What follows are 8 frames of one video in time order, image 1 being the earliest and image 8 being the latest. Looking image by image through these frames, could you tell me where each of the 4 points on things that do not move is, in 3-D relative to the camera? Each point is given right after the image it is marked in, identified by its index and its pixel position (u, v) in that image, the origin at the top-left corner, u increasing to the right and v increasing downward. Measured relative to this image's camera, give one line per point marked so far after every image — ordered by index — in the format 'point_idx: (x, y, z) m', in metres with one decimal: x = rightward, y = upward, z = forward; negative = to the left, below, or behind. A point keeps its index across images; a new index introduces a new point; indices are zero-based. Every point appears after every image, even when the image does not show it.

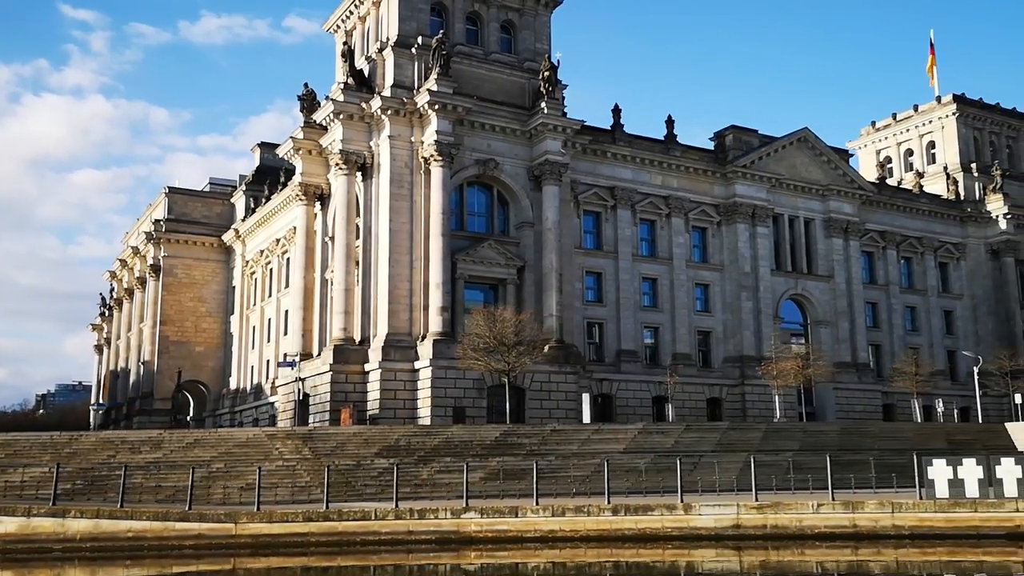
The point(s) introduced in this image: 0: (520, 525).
0: (-0.2, -4.6, +18.7) m
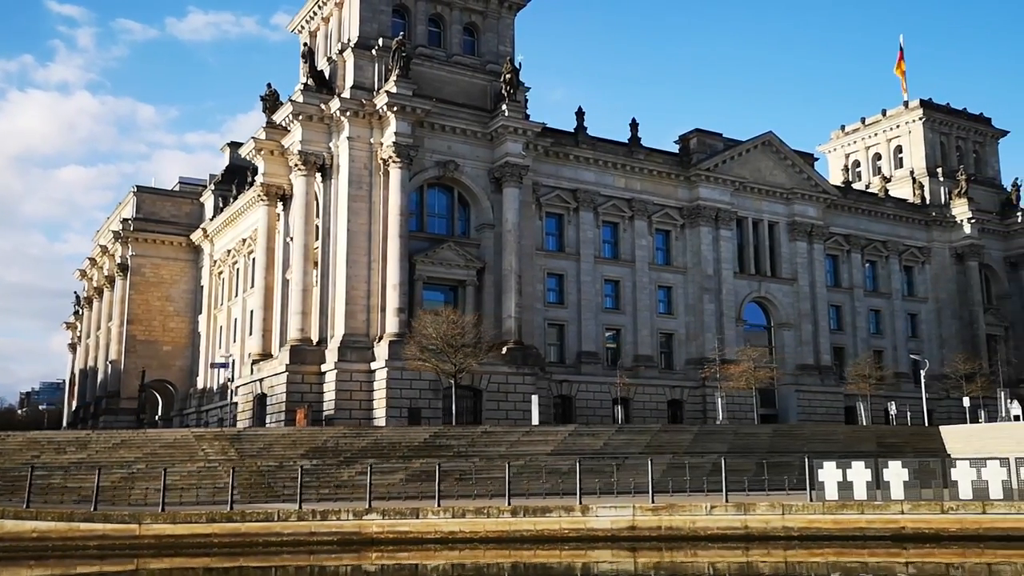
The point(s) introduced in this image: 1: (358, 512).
0: (-2.0, -4.6, +19.0) m
1: (-3.2, -4.4, +19.0) m
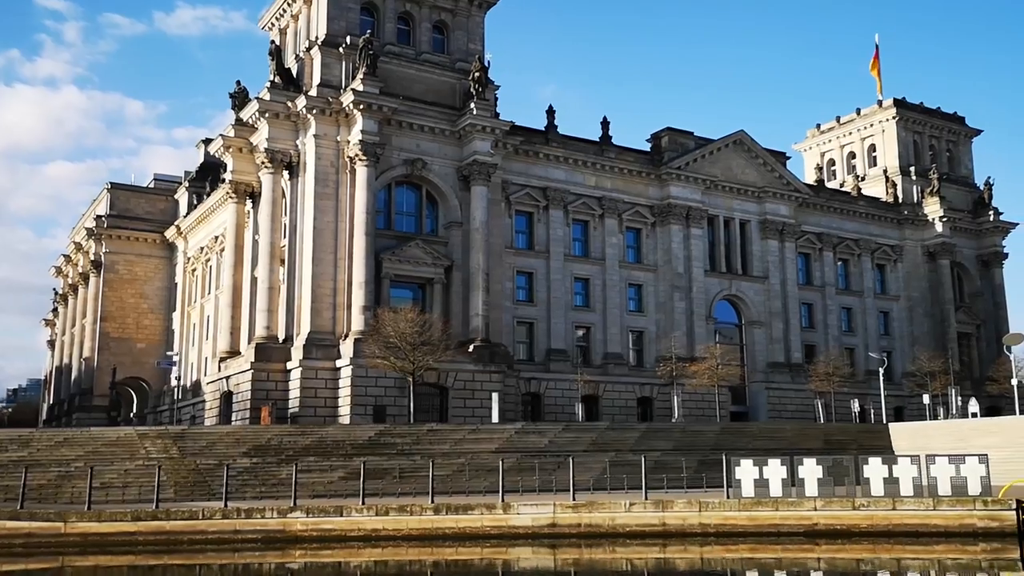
0: (-3.4, -4.6, +19.1) m
1: (-4.6, -4.4, +19.2) m
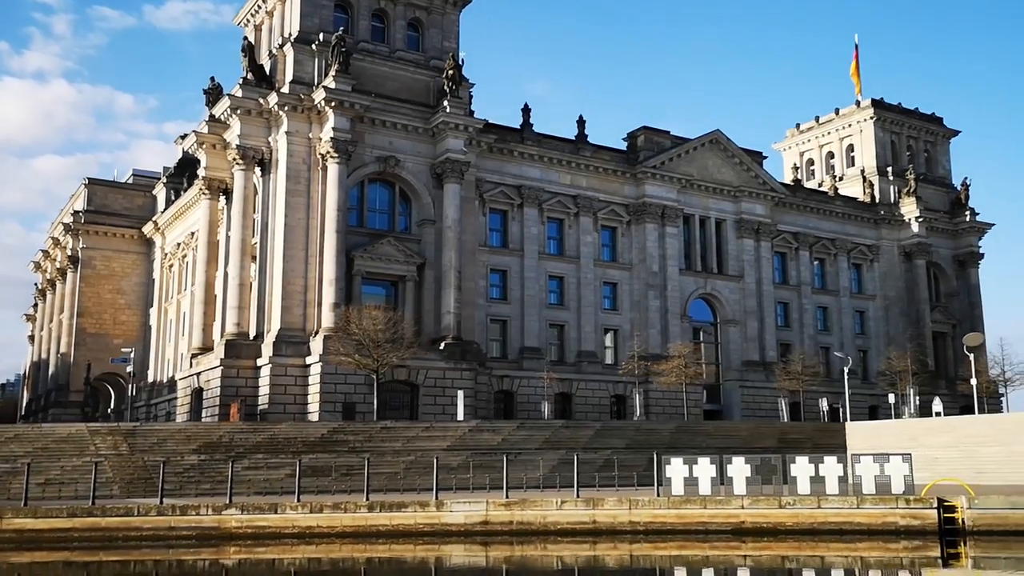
0: (-4.6, -4.6, +19.2) m
1: (-5.8, -4.3, +19.3) m
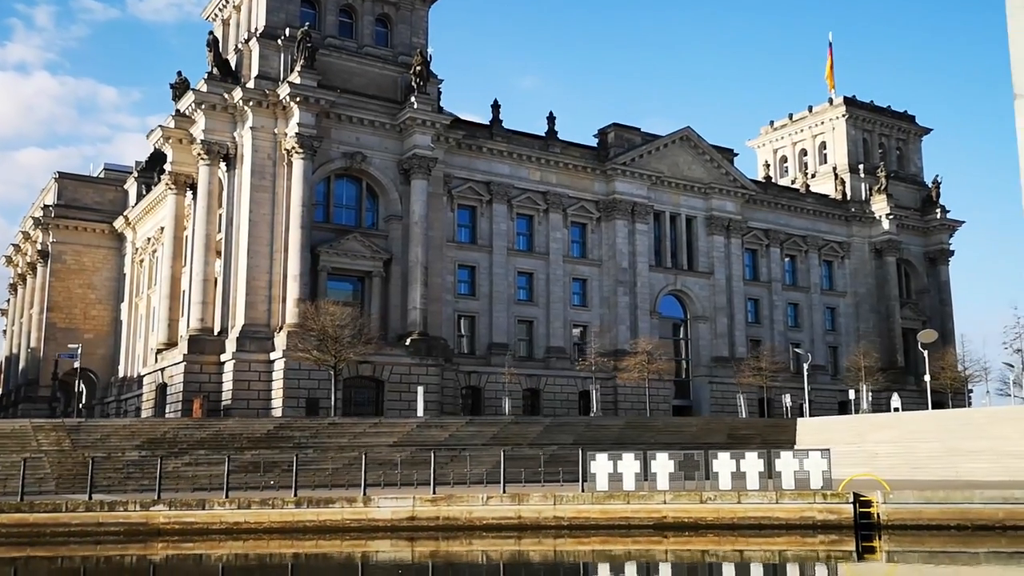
0: (-6.0, -4.5, +19.3) m
1: (-7.2, -4.3, +19.3) m
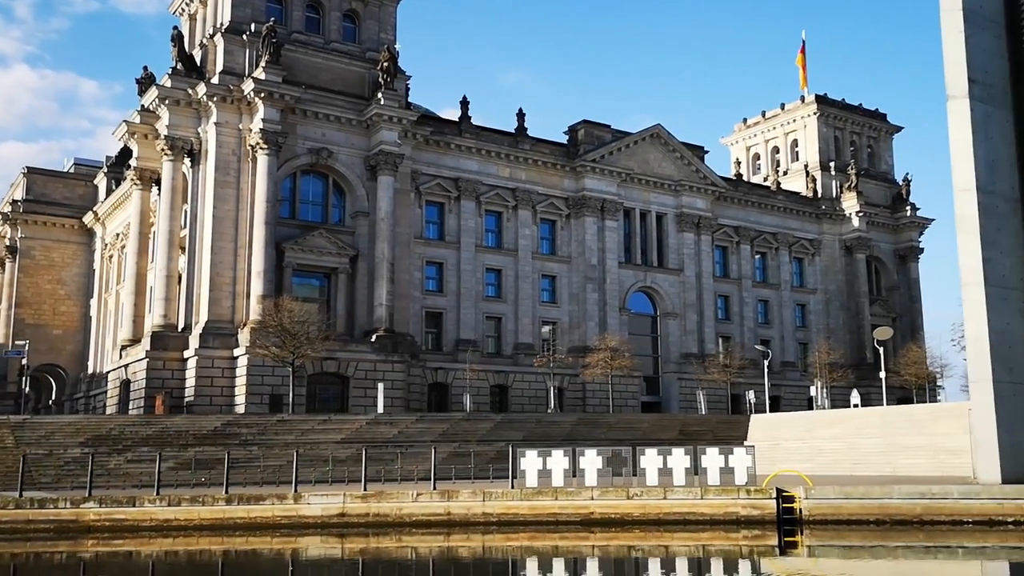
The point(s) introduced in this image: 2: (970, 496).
0: (-7.2, -4.5, +19.3) m
1: (-8.5, -4.2, +19.3) m
2: (+8.7, -4.0, +19.0) m
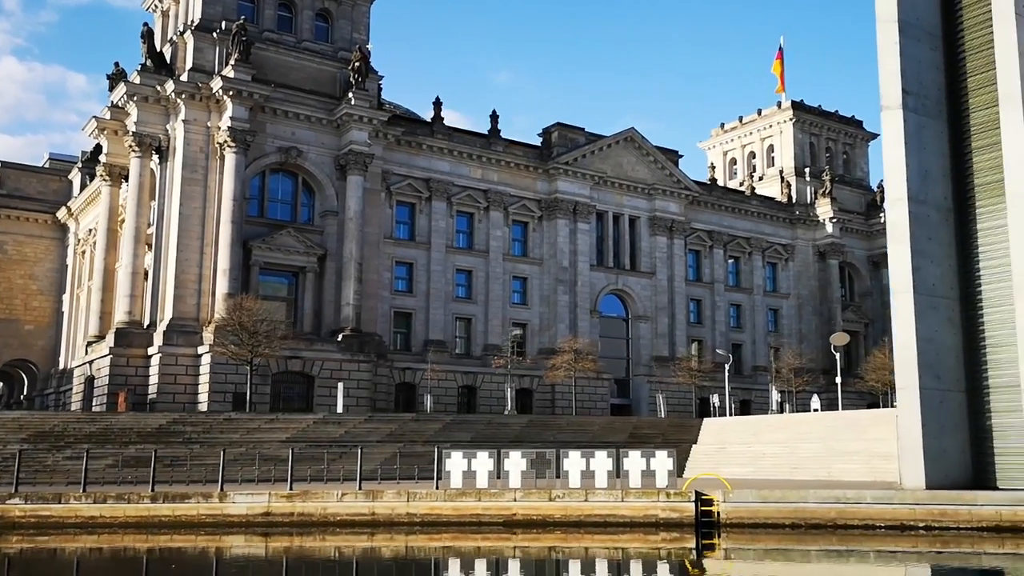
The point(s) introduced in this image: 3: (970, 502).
0: (-8.6, -4.4, +19.4) m
1: (-9.9, -4.2, +19.4) m
2: (+7.3, -4.2, +19.3) m
3: (+8.8, -4.1, +18.9) m
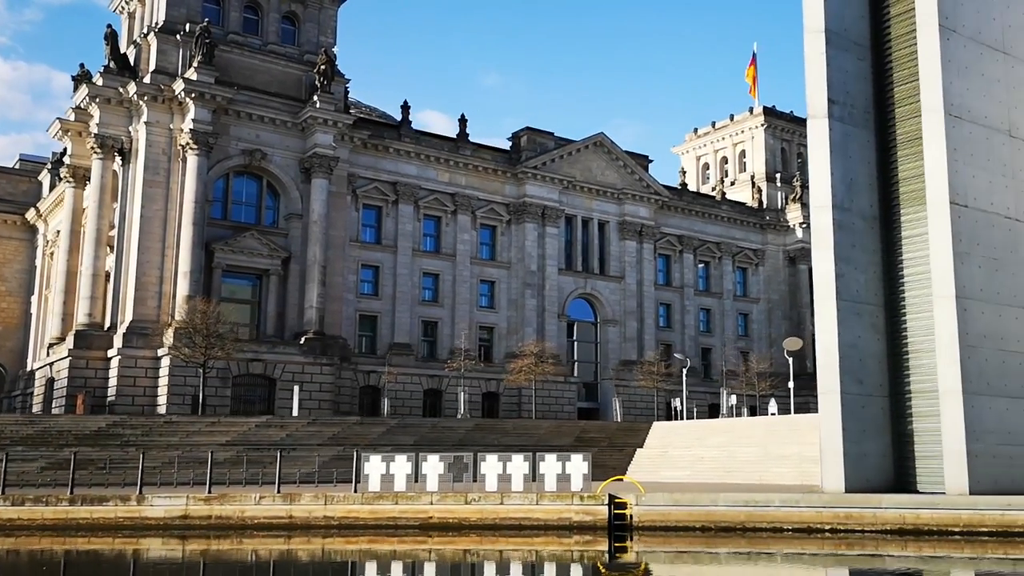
0: (-10.2, -4.5, +19.4) m
1: (-11.4, -4.2, +19.3) m
2: (+5.8, -4.3, +19.6) m
3: (+7.2, -4.3, +19.2) m
